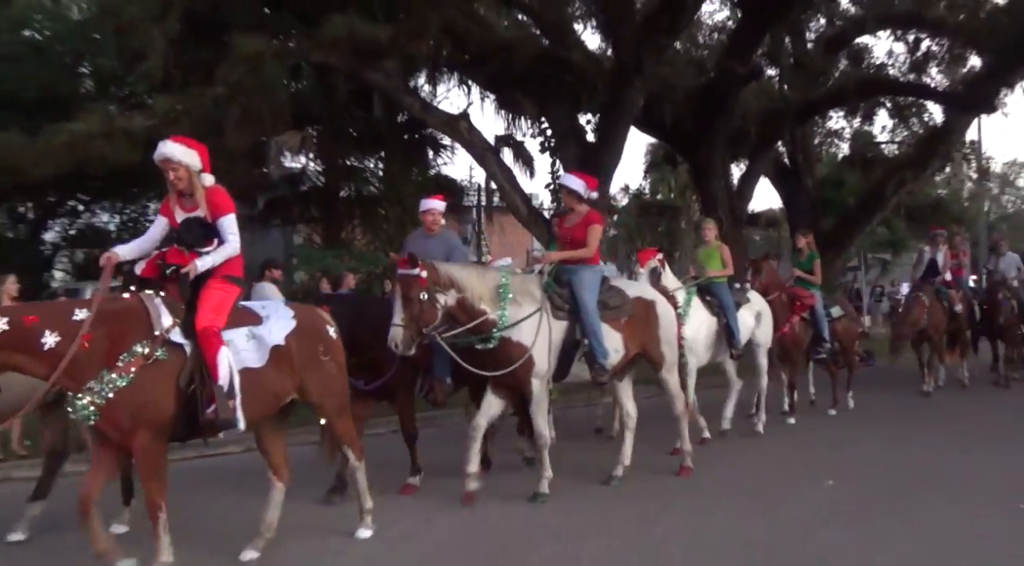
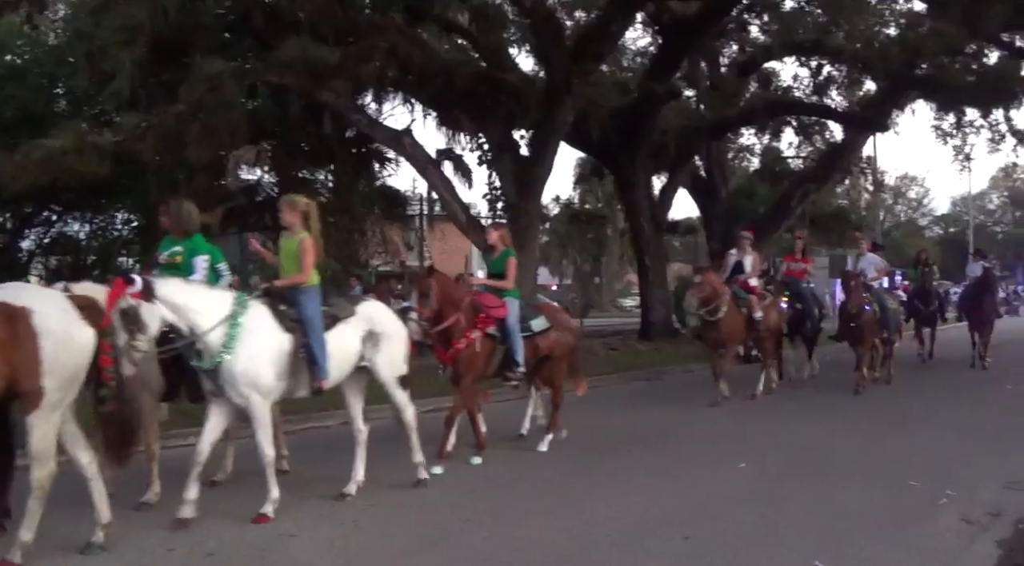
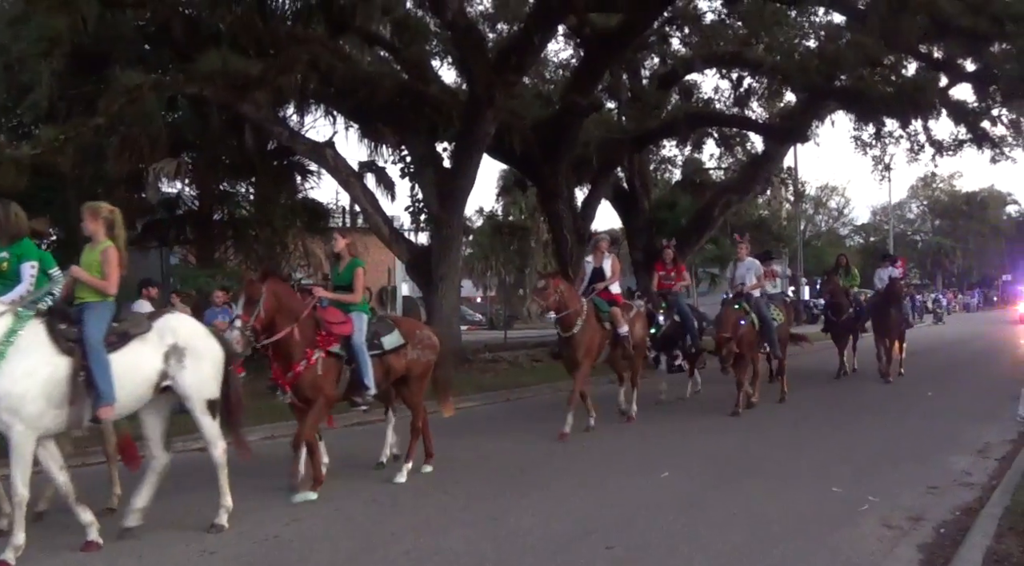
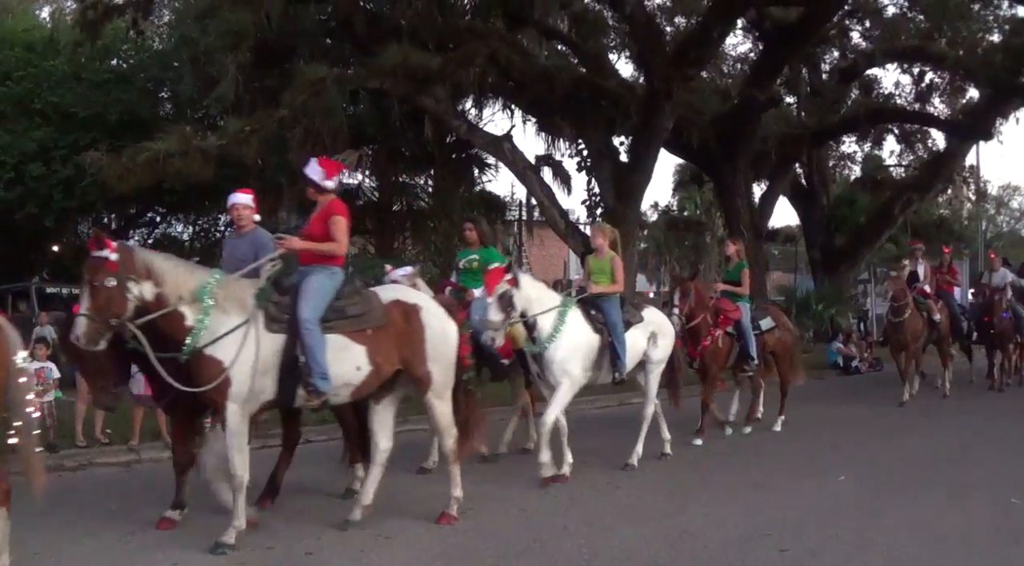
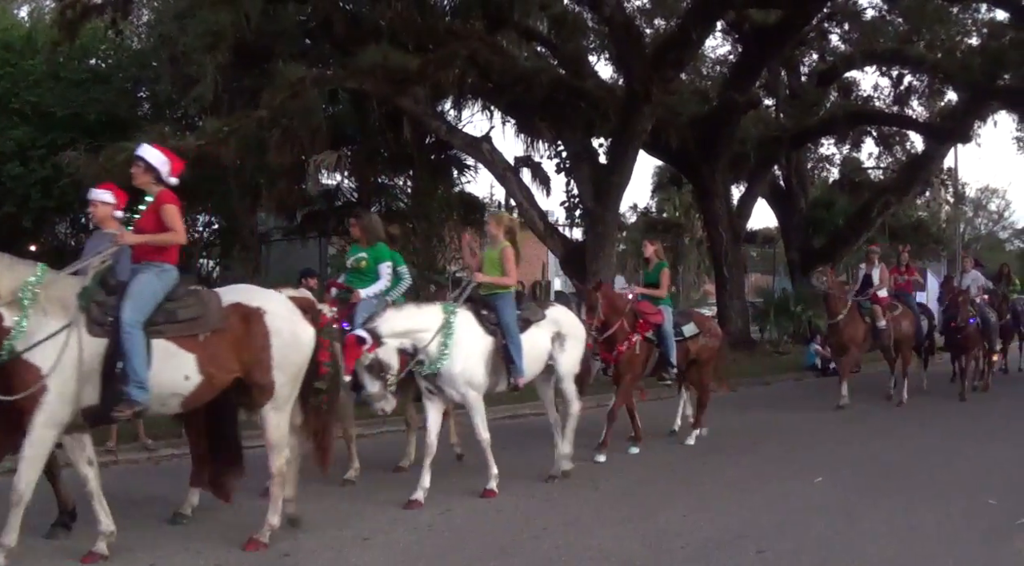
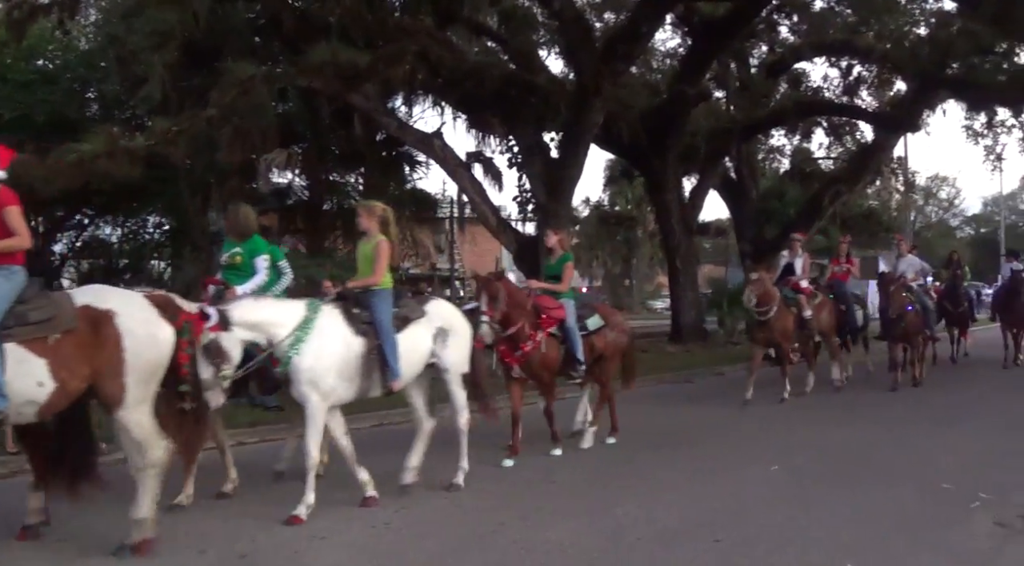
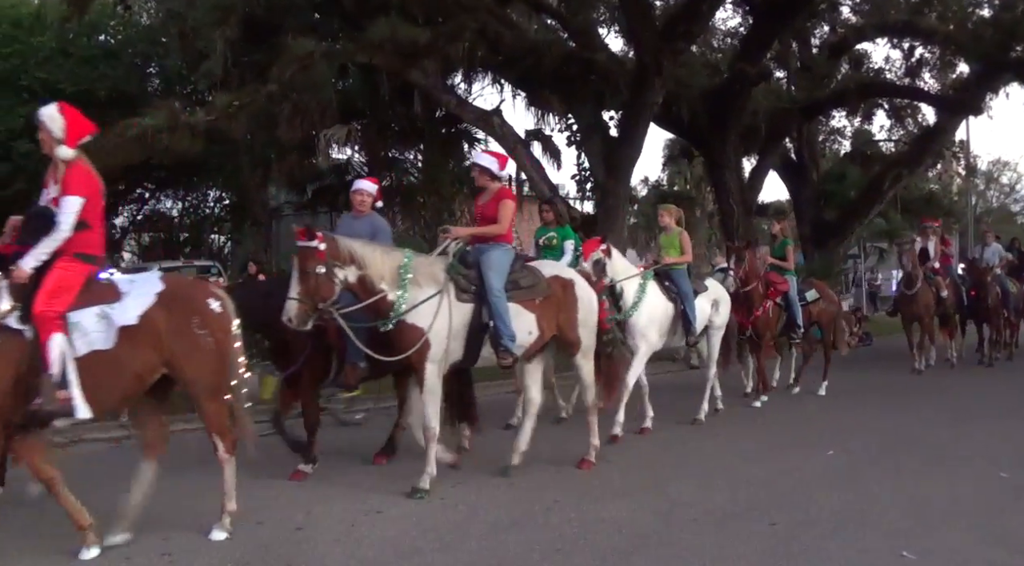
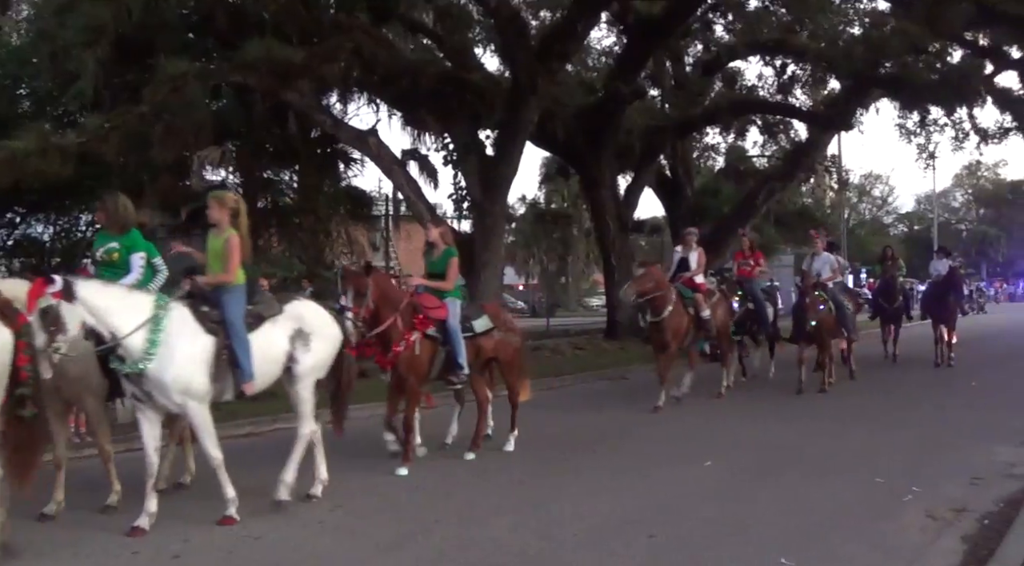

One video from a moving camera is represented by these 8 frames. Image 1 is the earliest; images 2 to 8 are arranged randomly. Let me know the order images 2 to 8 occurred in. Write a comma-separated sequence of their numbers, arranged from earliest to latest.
7, 4, 5, 6, 2, 8, 3
